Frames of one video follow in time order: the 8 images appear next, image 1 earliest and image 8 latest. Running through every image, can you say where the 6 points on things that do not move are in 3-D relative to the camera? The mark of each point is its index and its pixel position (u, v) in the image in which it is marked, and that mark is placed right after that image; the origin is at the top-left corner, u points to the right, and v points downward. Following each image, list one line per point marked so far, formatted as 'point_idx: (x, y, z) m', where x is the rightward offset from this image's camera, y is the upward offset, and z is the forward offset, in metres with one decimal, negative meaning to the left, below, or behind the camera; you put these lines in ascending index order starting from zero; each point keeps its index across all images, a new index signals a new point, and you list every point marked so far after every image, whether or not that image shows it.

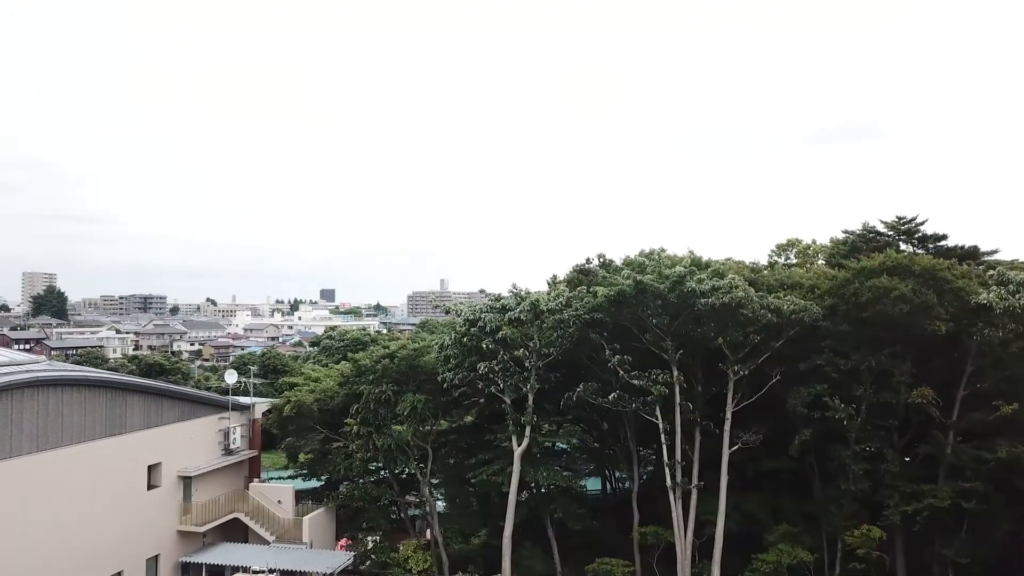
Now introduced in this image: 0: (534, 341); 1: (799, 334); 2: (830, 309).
0: (+0.3, -0.7, +10.4) m
1: (+3.5, -0.6, +10.0) m
2: (+3.8, -0.3, +9.9) m
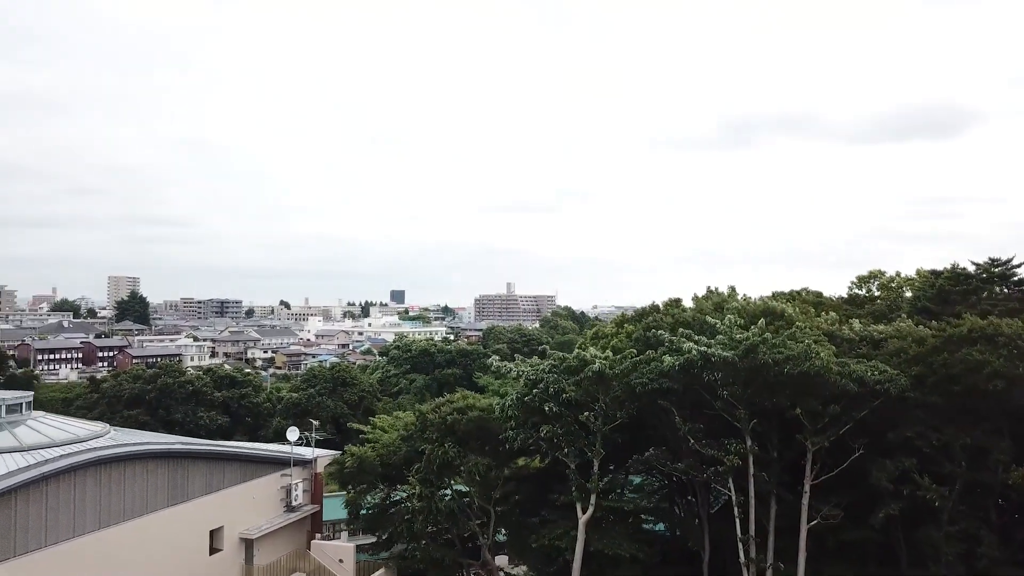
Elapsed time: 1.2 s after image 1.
0: (+1.1, -1.4, +10.0) m
1: (+4.3, -1.3, +9.4) m
2: (+4.5, -1.0, +9.2) m
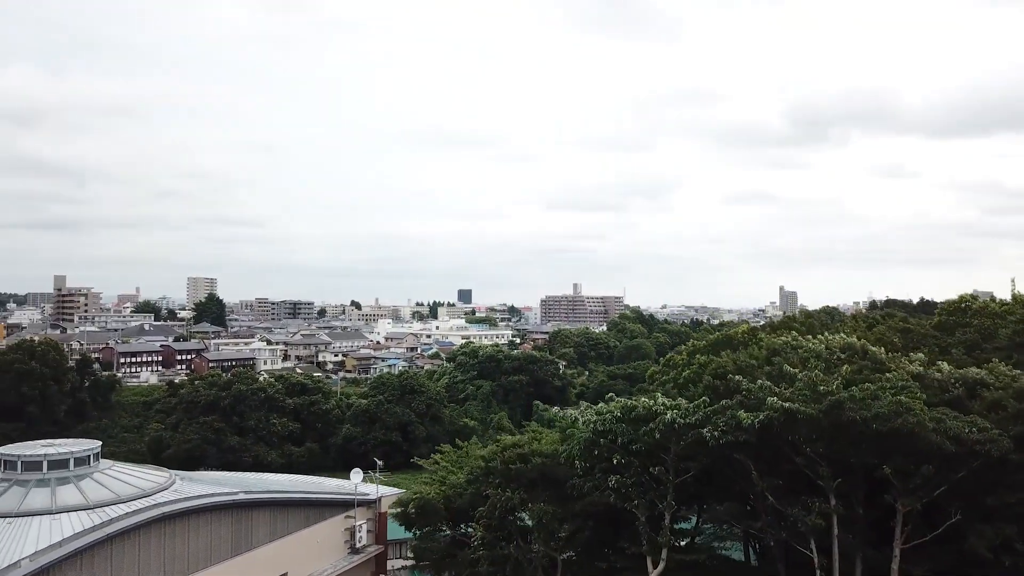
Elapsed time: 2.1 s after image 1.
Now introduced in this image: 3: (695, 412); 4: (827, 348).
0: (+1.8, -2.0, +9.5) m
1: (+5.0, -1.9, +8.7) m
2: (+5.2, -1.5, +8.4) m
3: (+2.2, -1.5, +9.6) m
4: (+4.7, -0.9, +12.1) m
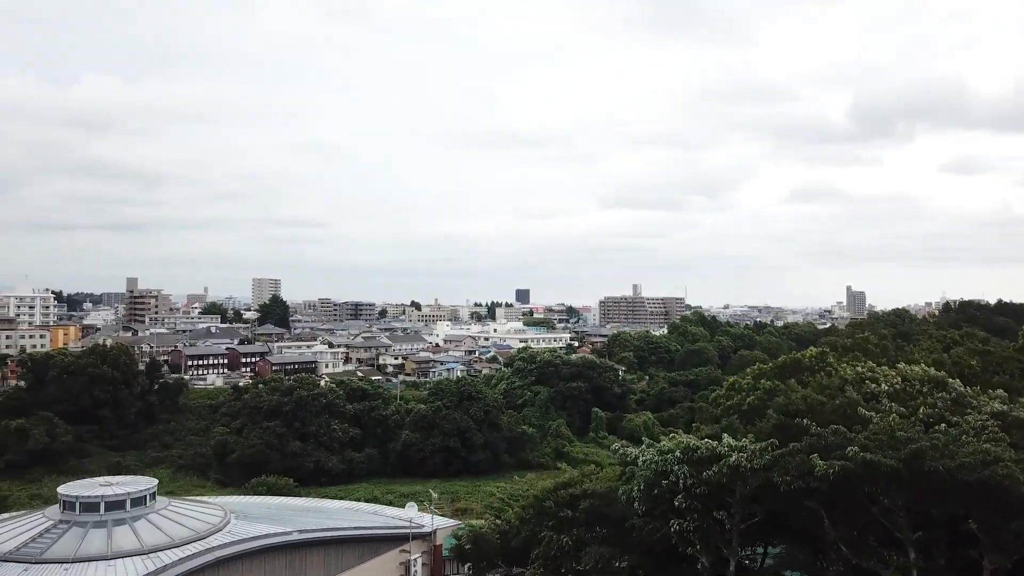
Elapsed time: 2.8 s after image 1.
0: (+2.5, -2.4, +9.1) m
1: (+5.6, -2.3, +8.0) m
2: (+5.8, -1.9, +7.8) m
3: (+2.8, -1.9, +9.1) m
4: (+5.5, -1.3, +11.5) m
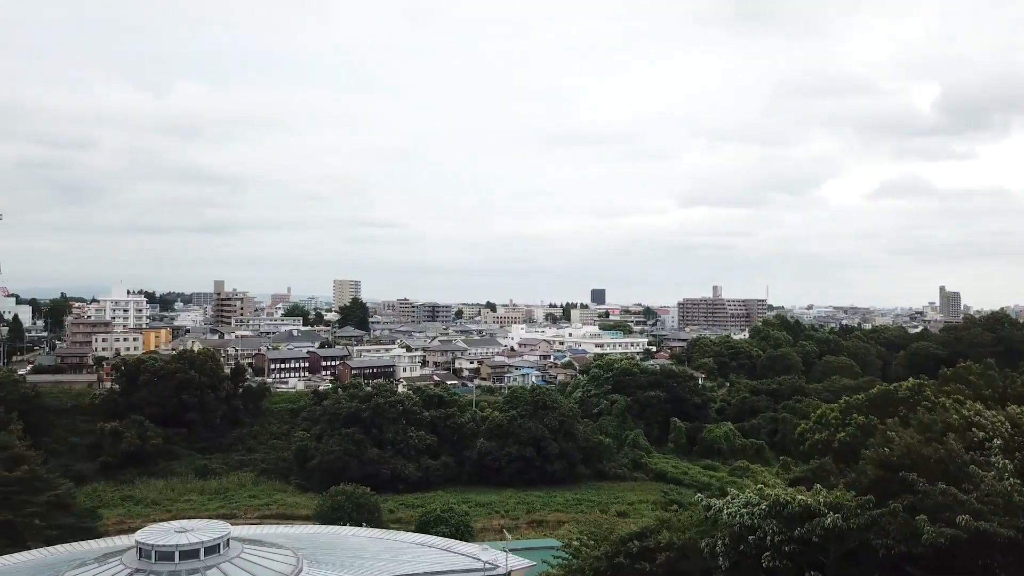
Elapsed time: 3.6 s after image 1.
0: (+3.3, -2.8, +8.5) m
1: (+6.2, -2.7, +7.1) m
2: (+6.5, -2.4, +6.8) m
3: (+3.6, -2.3, +8.5) m
4: (+6.5, -1.7, +10.6) m
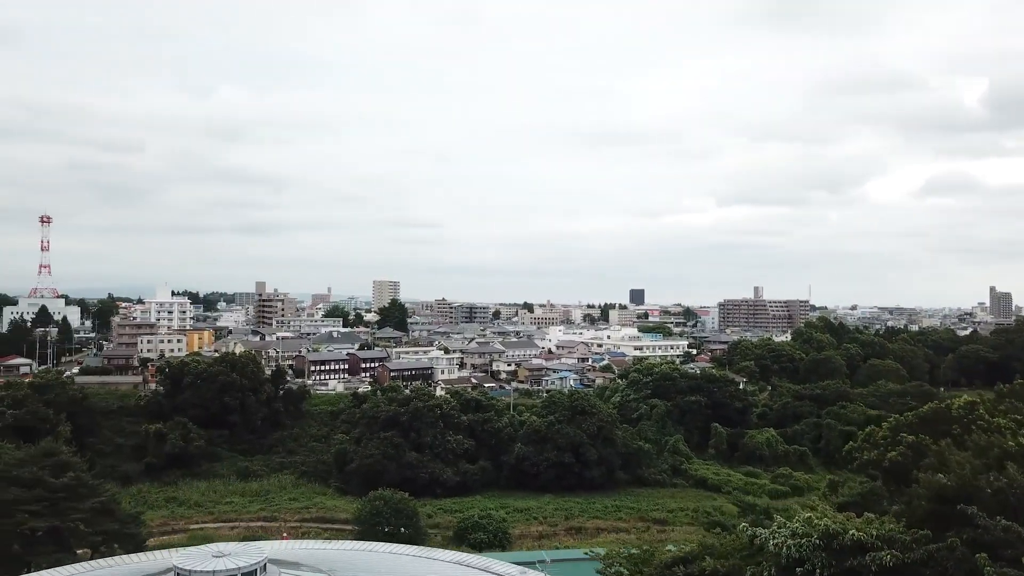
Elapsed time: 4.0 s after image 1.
0: (+3.7, -3.1, +8.1) m
1: (+6.6, -3.0, +6.6) m
2: (+6.8, -2.6, +6.4) m
3: (+4.0, -2.6, +8.1) m
4: (+7.0, -2.0, +10.1) m
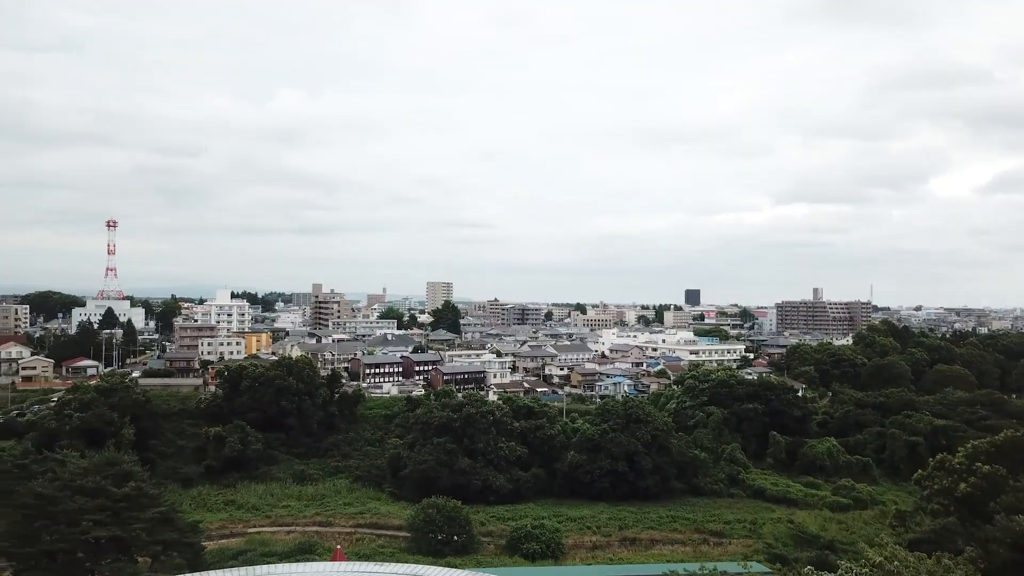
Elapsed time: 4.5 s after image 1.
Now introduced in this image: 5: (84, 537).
0: (+4.2, -3.4, +7.6) m
1: (+7.0, -3.3, +5.9) m
2: (+7.1, -3.0, +5.7) m
3: (+4.5, -2.9, +7.6) m
4: (+7.6, -2.3, +9.4) m
5: (-9.8, -5.7, +18.7) m
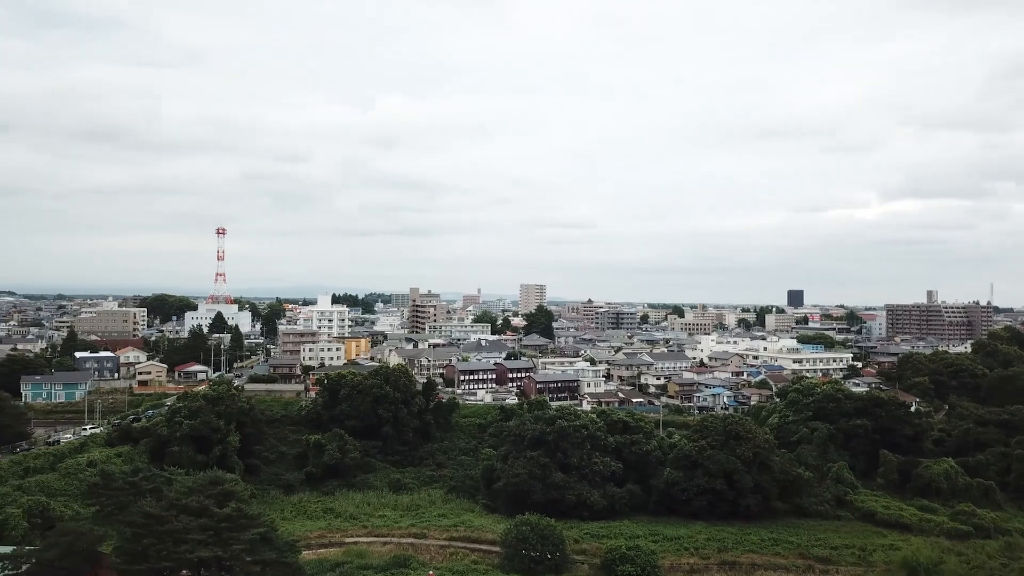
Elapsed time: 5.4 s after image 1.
0: (+4.9, -4.0, +6.7) m
1: (+7.5, -3.9, +4.7) m
2: (+7.7, -3.6, +4.4) m
3: (+5.2, -3.5, +6.6) m
4: (+8.5, -2.9, +8.0) m
5: (-7.6, -6.3, +19.3) m
